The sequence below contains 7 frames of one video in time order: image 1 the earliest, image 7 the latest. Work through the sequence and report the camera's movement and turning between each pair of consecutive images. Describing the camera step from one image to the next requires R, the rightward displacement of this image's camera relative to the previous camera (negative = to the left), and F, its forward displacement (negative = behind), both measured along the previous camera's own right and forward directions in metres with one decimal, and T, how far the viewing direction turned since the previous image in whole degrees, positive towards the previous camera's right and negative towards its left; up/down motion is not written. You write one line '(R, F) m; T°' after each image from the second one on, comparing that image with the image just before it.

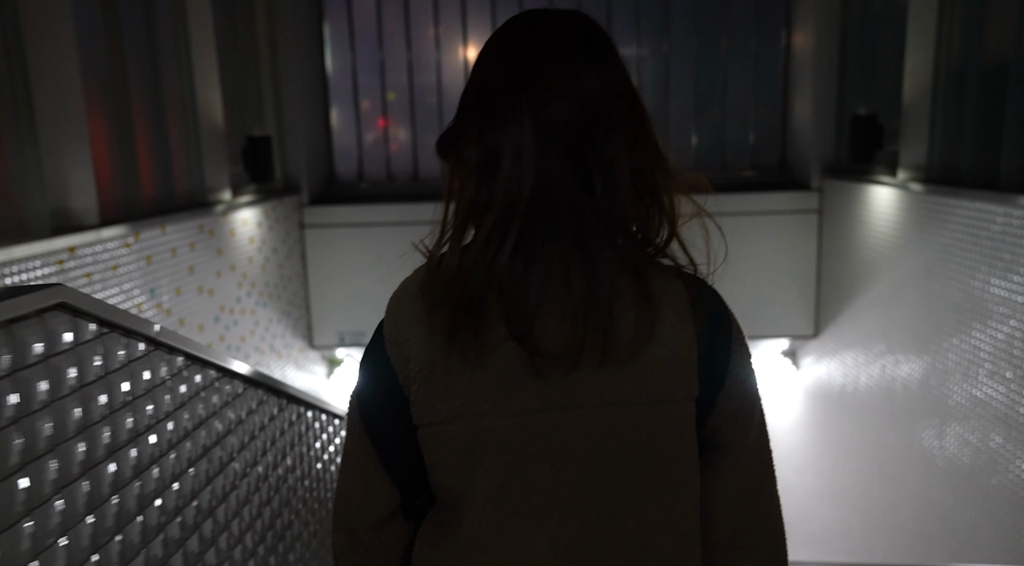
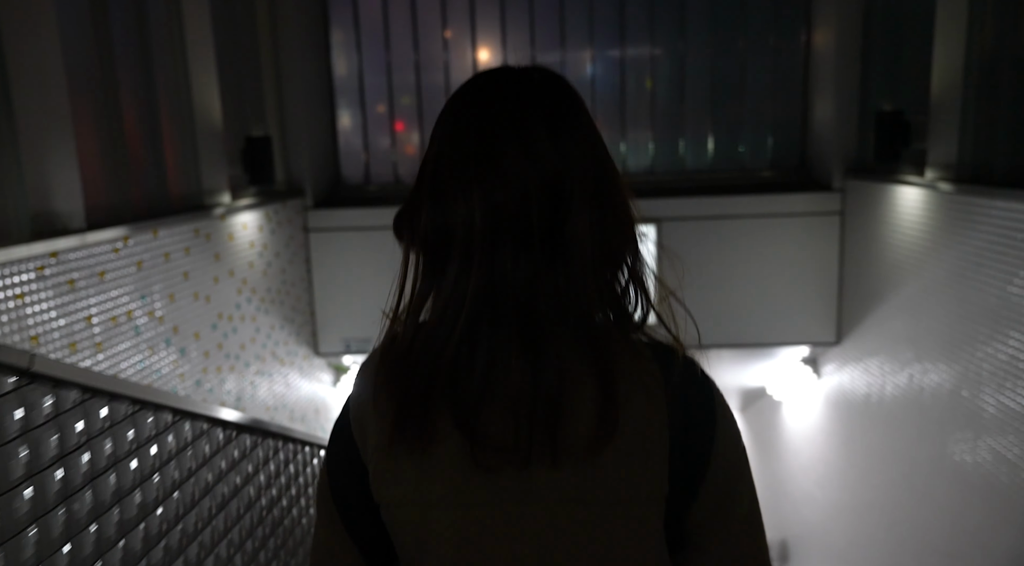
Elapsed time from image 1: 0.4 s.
(0.0, +0.2) m; -1°
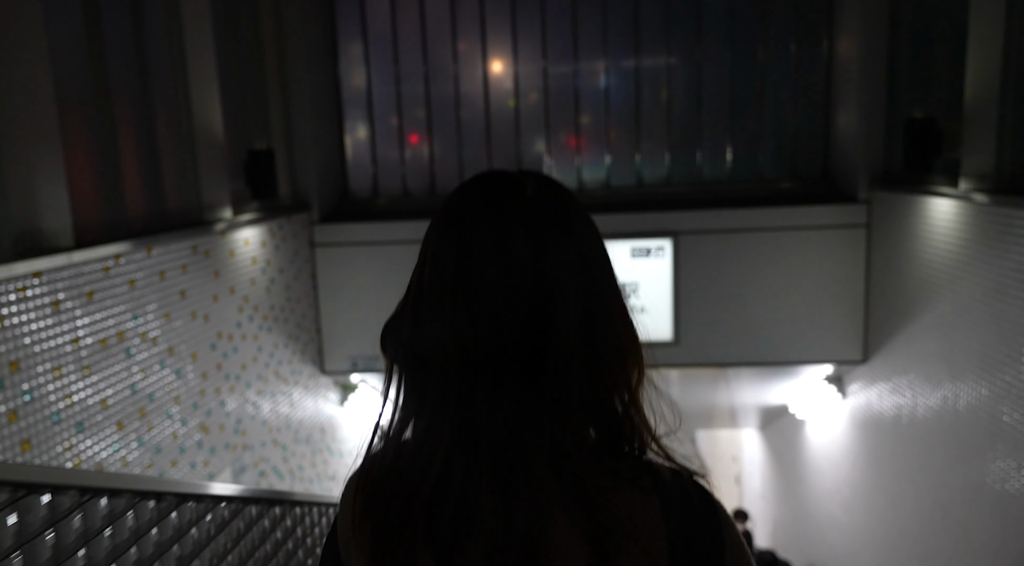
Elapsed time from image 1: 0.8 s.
(0.0, +0.2) m; -1°
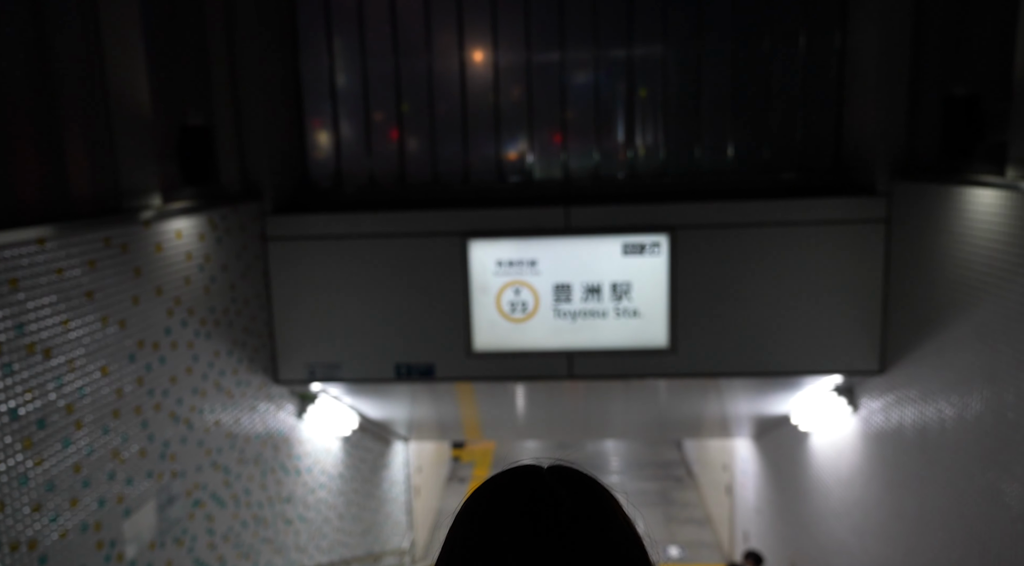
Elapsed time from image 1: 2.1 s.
(0.0, +0.6) m; +1°
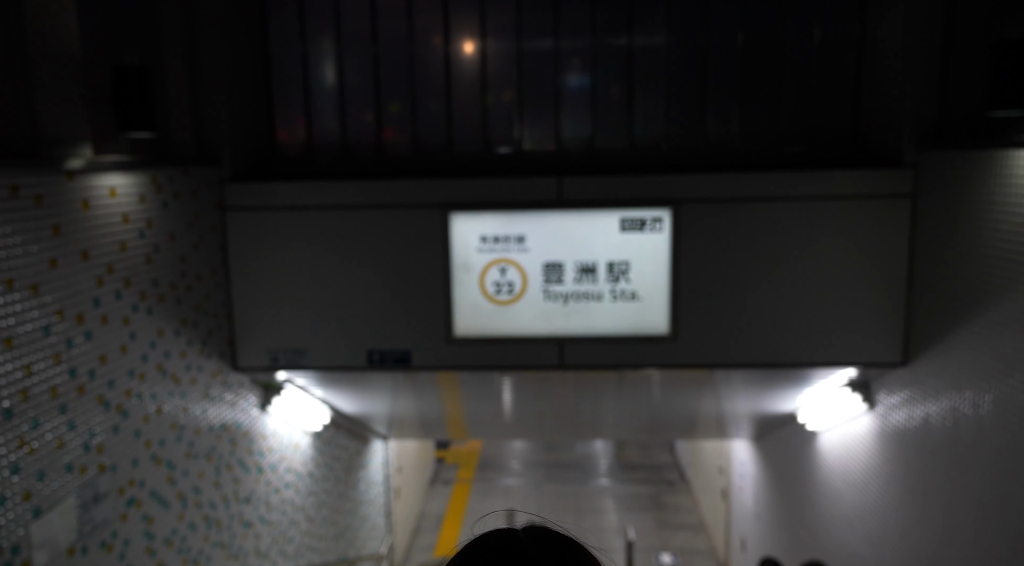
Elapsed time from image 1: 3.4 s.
(0.0, +0.5) m; +1°
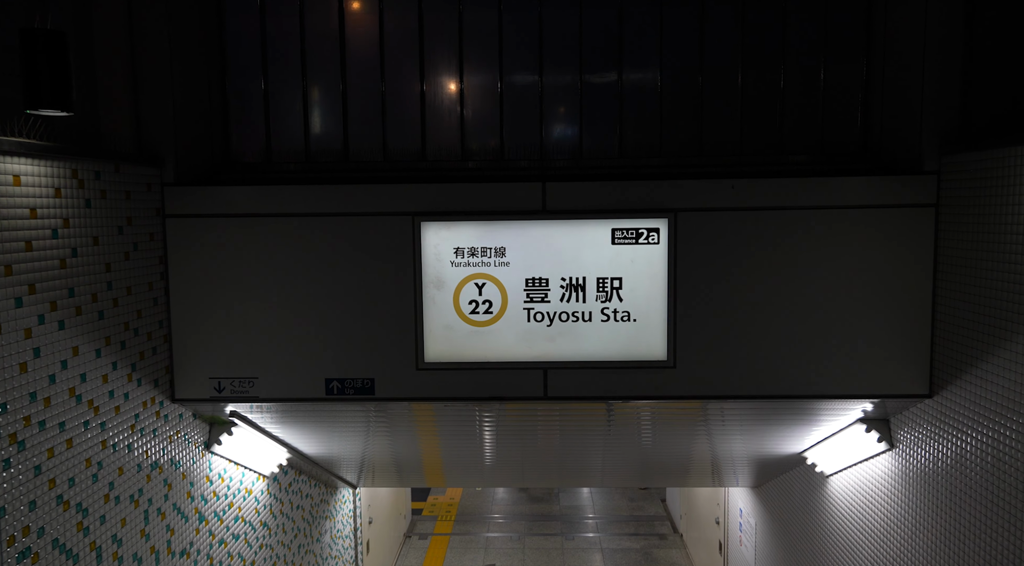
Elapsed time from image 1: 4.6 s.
(0.0, +0.5) m; +1°
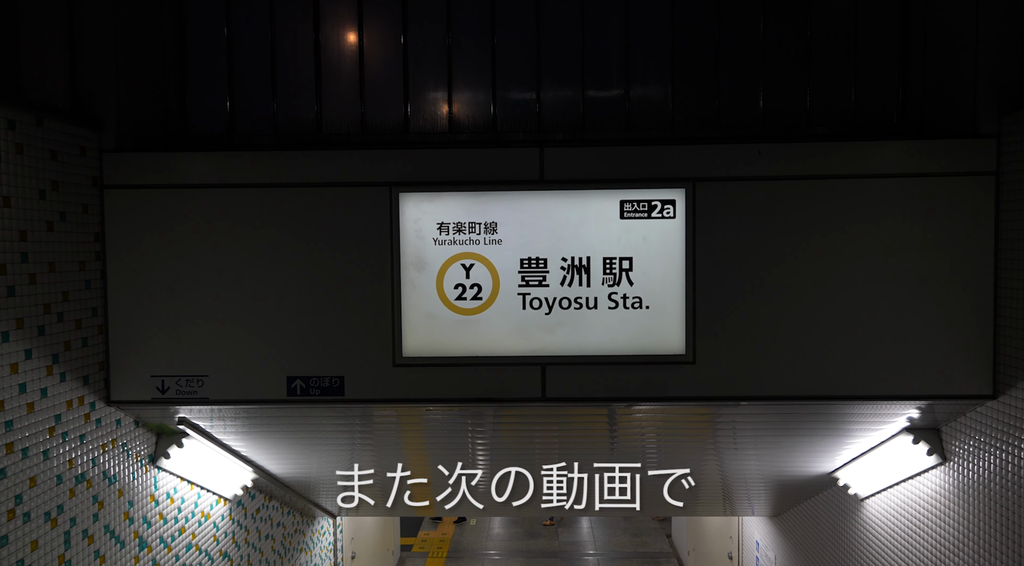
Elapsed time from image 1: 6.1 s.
(0.0, +0.6) m; 0°
